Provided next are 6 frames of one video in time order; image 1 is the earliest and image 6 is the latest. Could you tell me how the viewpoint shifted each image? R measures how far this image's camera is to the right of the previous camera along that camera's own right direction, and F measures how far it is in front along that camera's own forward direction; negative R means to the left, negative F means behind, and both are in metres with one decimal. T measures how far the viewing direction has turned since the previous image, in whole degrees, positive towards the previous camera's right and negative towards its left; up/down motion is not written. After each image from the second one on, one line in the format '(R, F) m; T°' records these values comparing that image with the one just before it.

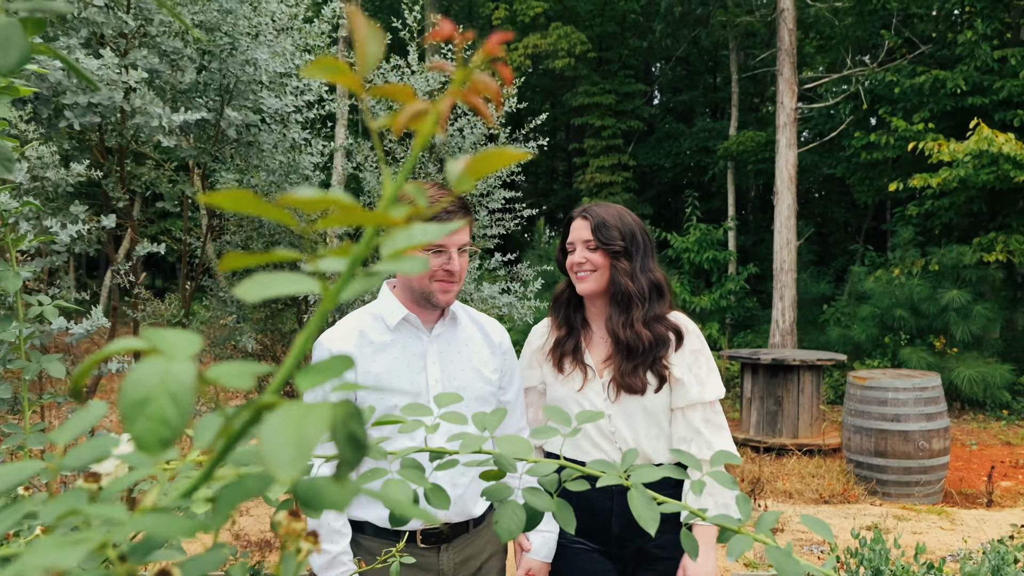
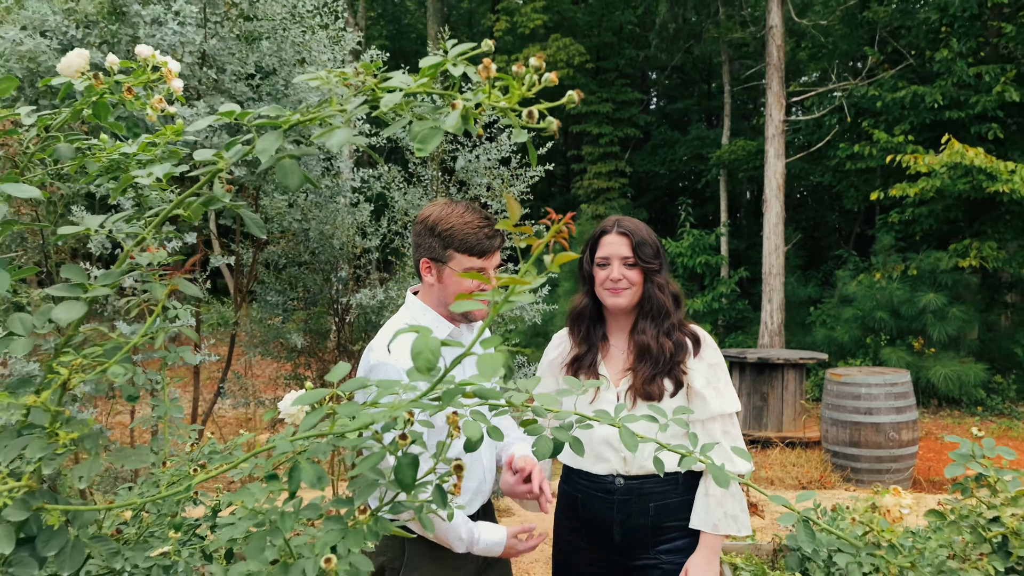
(-0.1, -0.6) m; 0°
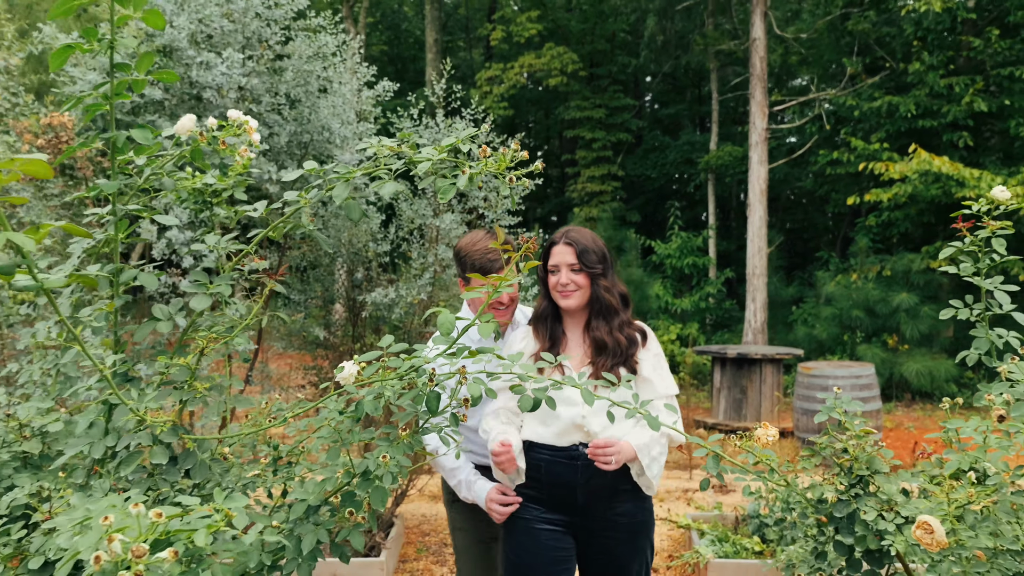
(0.0, -0.6) m; 0°
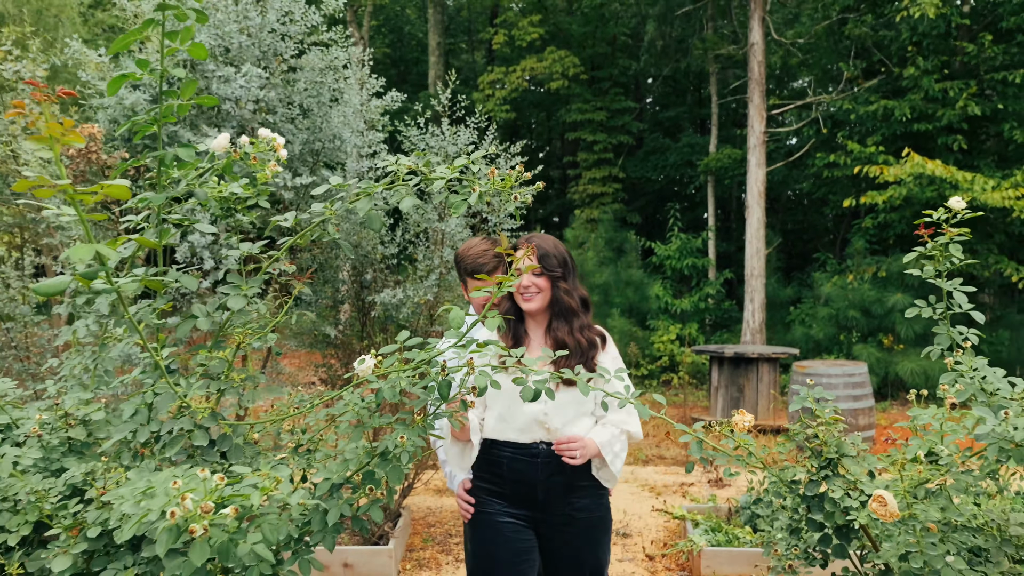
(0.0, -0.2) m; 0°
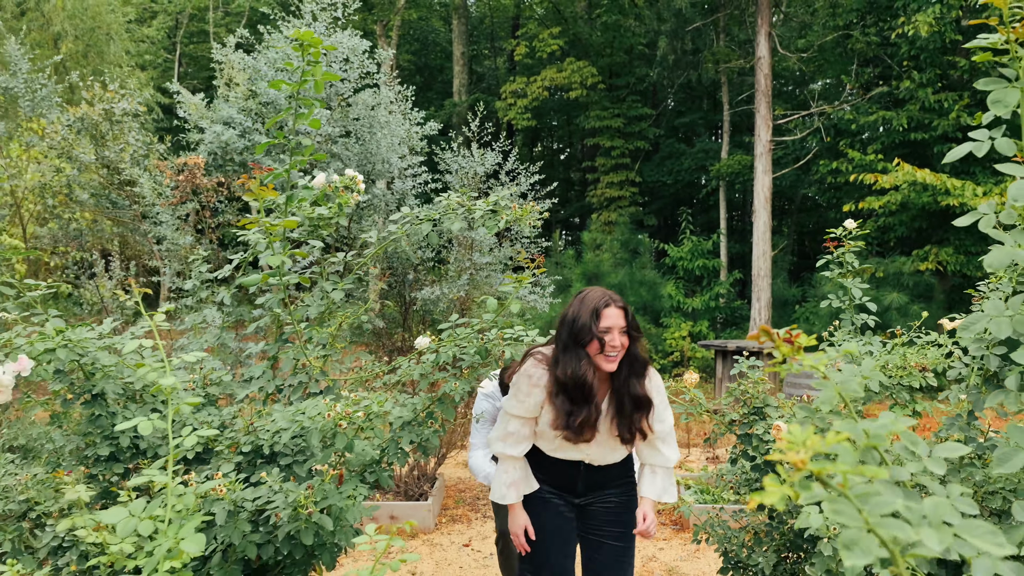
(0.0, -0.9) m; -1°
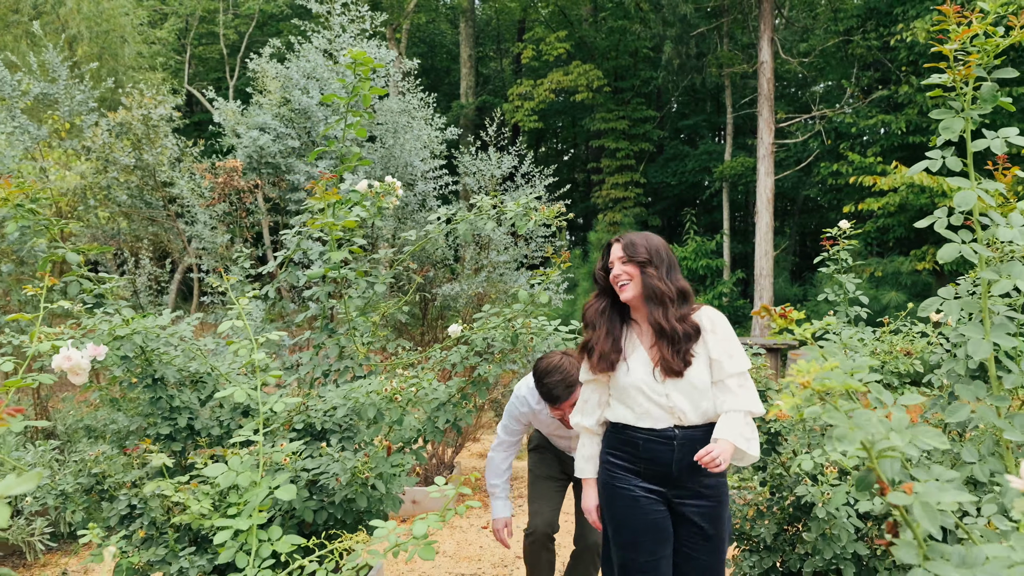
(-0.1, -0.3) m; 0°
